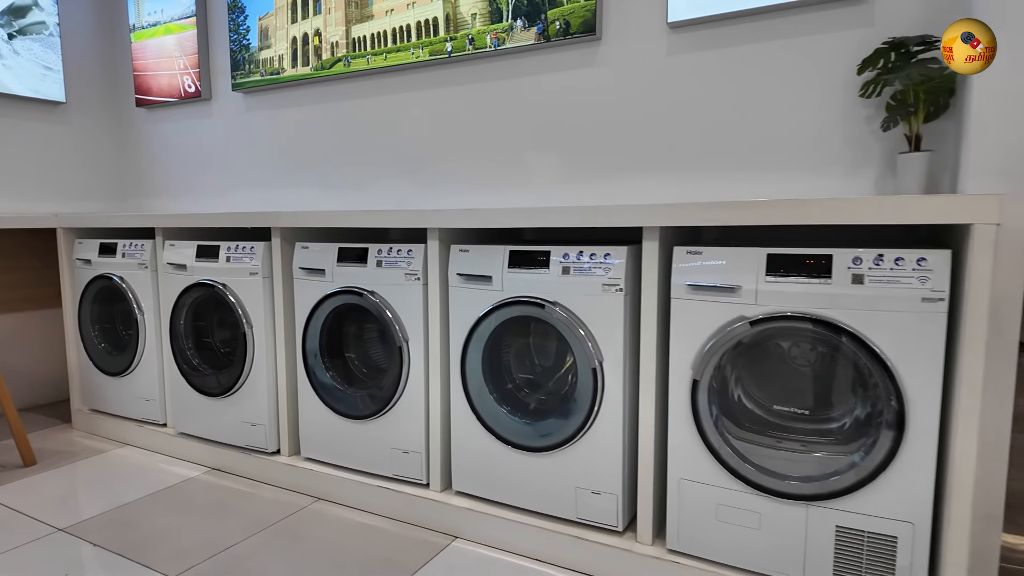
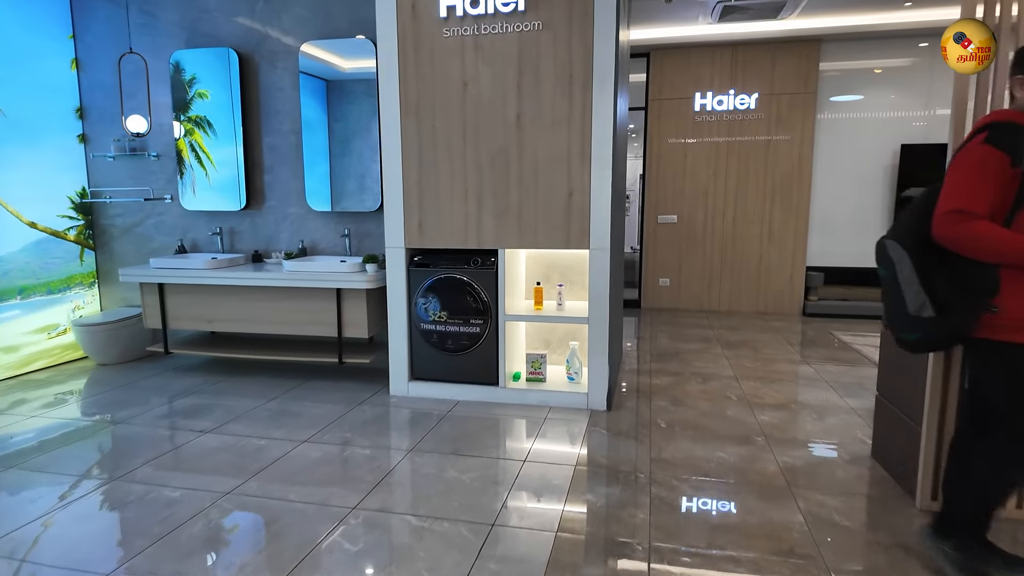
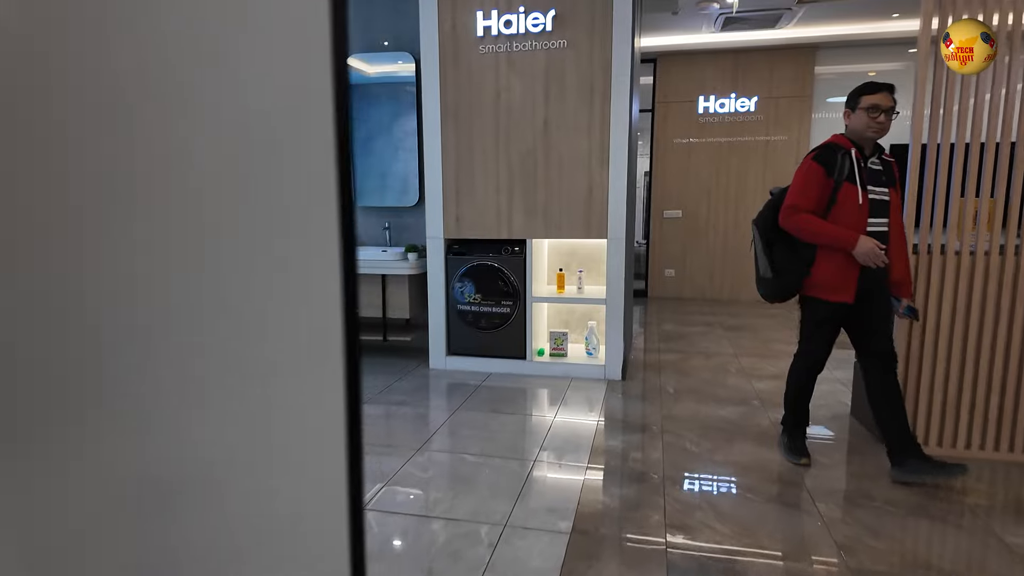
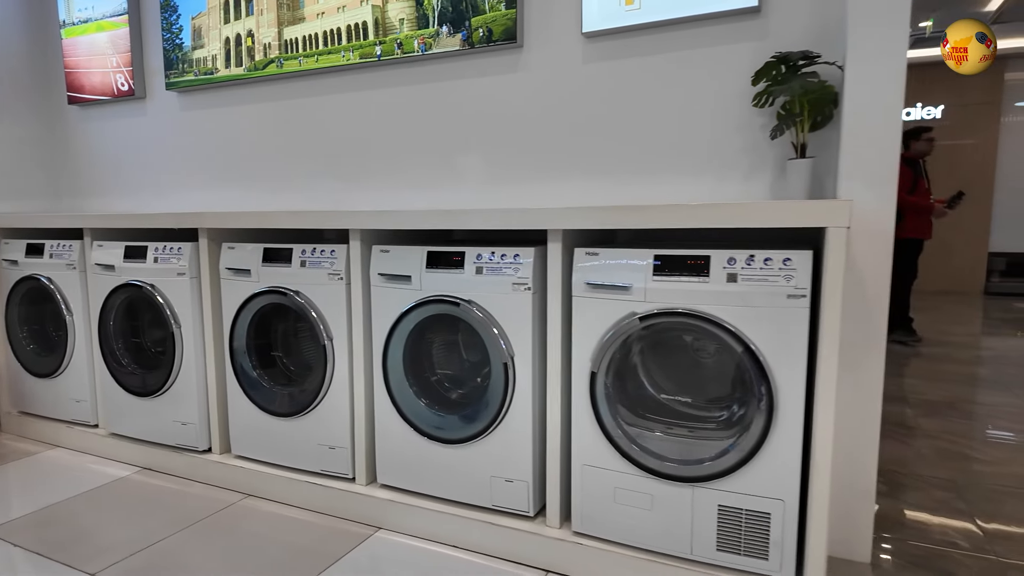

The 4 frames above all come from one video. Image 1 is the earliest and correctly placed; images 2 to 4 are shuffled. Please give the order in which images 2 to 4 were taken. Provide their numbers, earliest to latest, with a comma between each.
4, 3, 2
